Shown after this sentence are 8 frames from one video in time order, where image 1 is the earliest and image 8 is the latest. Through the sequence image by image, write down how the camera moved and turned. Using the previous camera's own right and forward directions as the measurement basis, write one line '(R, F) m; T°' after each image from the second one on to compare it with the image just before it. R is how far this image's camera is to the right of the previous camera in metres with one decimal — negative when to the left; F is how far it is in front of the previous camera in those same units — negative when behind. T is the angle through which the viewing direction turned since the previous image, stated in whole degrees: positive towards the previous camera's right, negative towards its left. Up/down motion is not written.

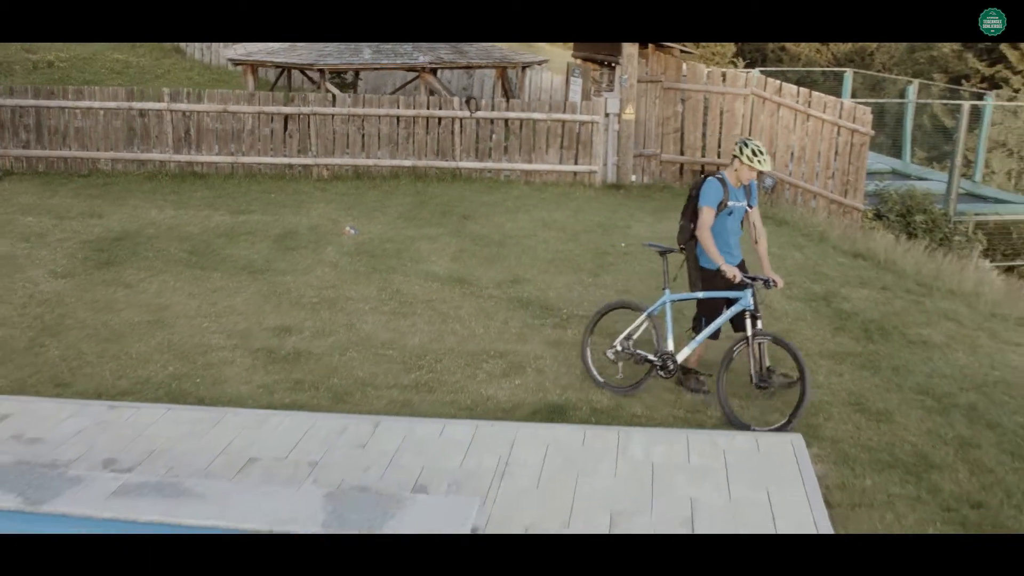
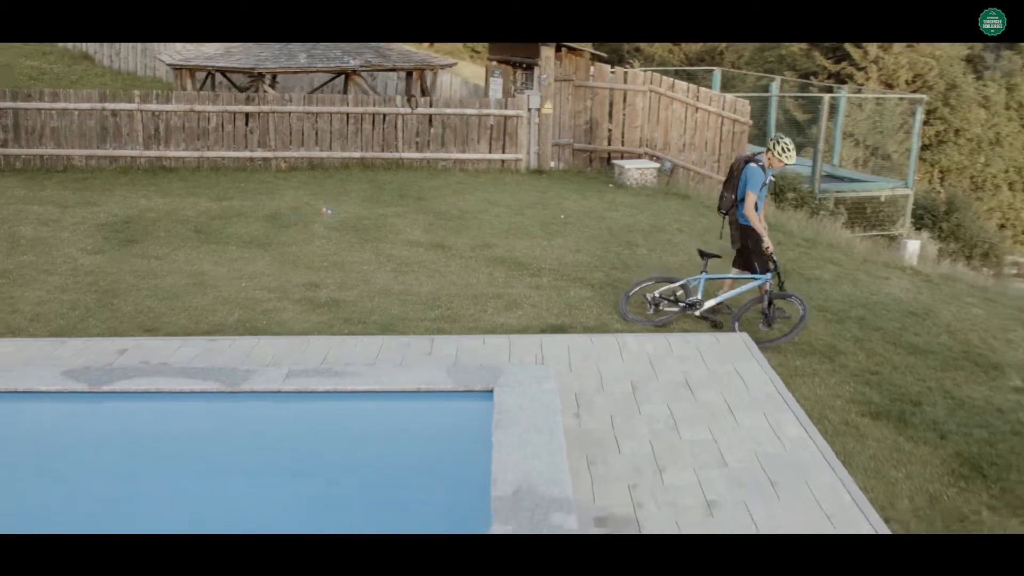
(-0.8, -1.6) m; +6°
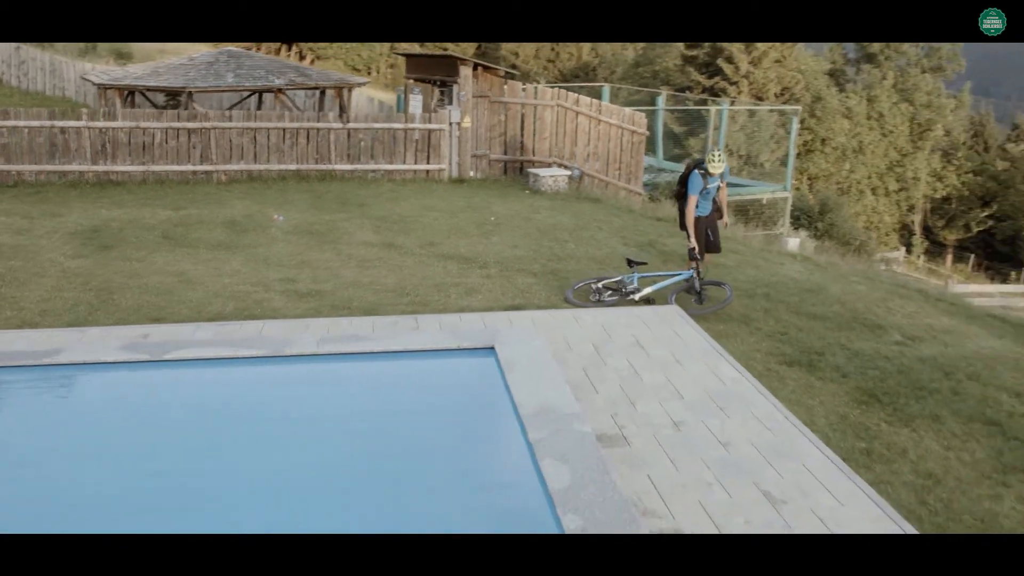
(-0.6, -1.1) m; +6°
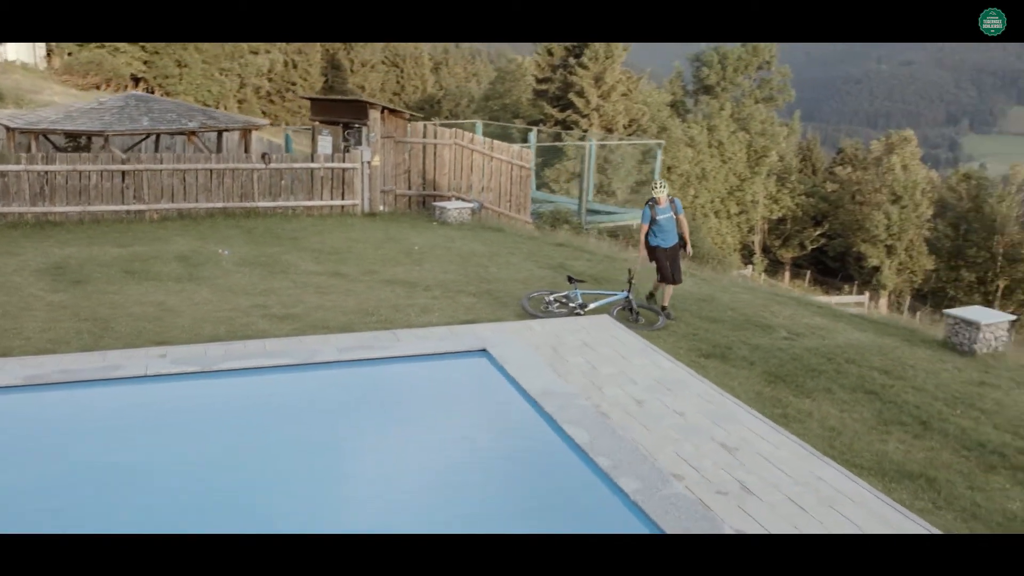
(-0.9, -1.4) m; +7°
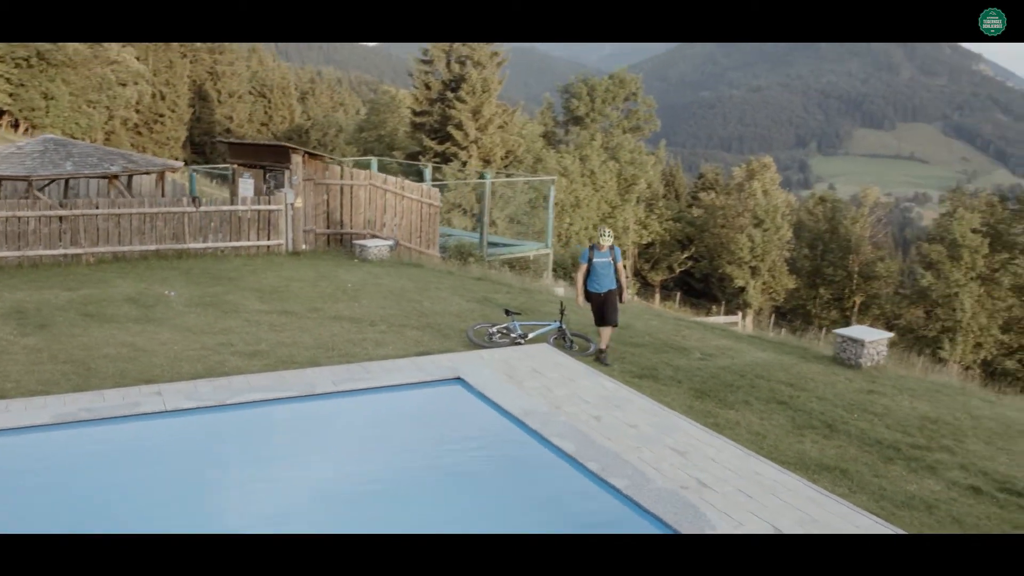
(-0.7, -1.2) m; +6°
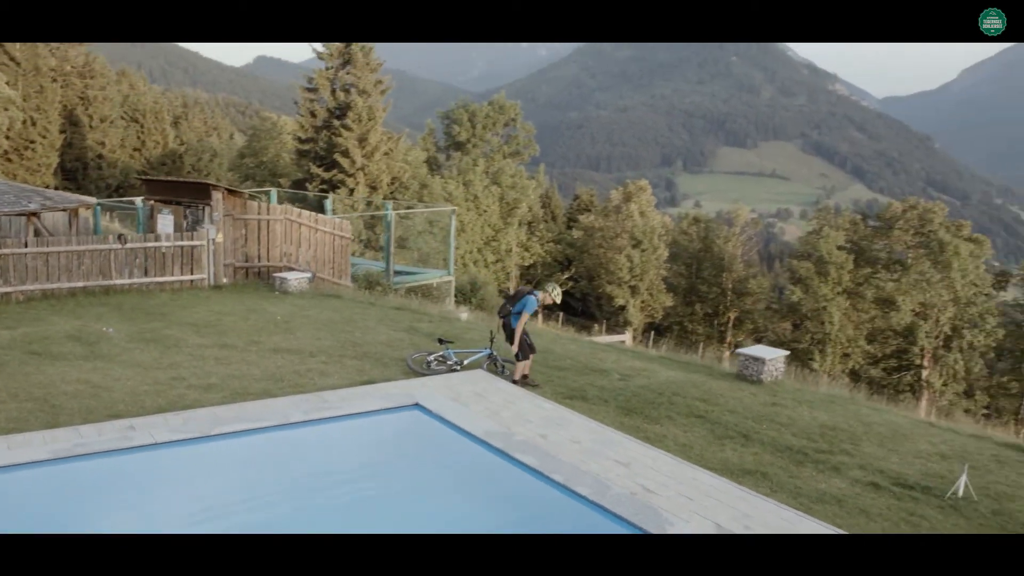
(-0.6, -1.0) m; +6°
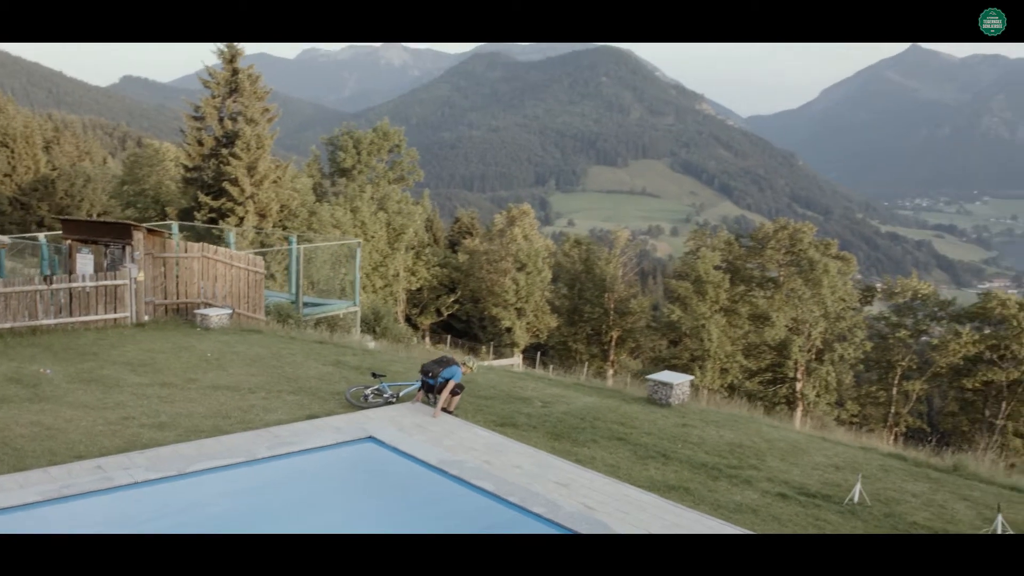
(-0.6, -1.0) m; +6°
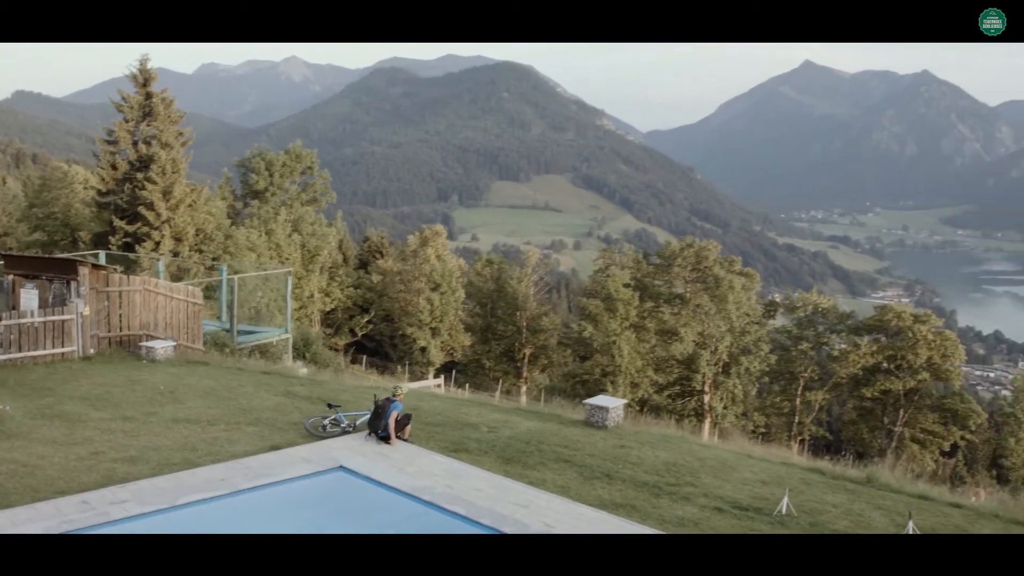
(-0.5, -1.0) m; +4°
